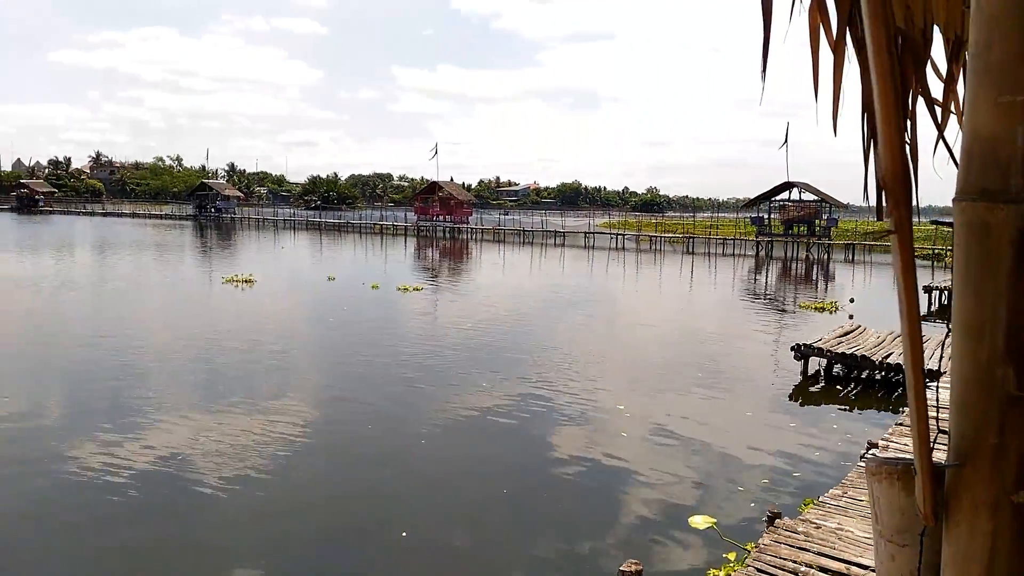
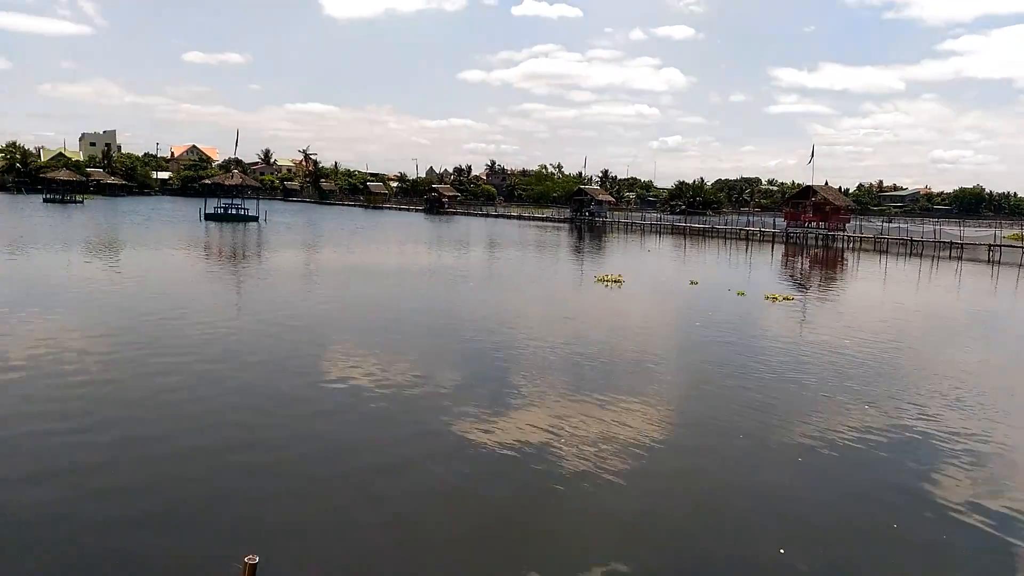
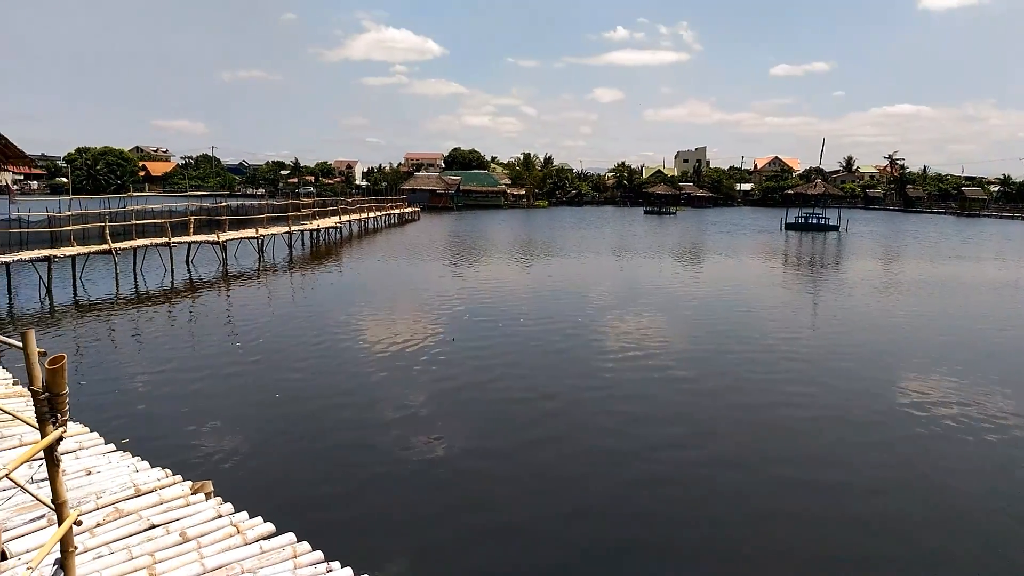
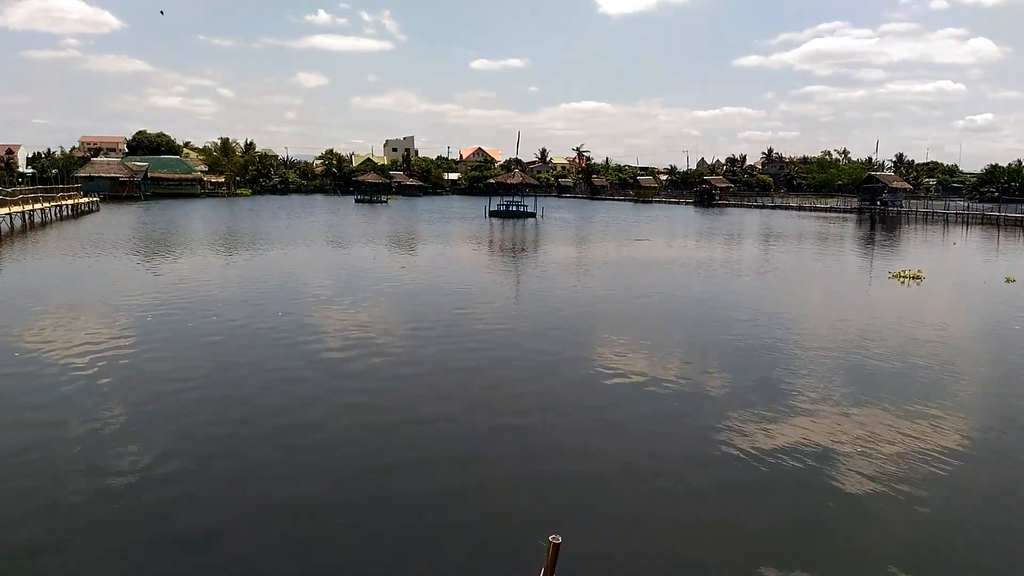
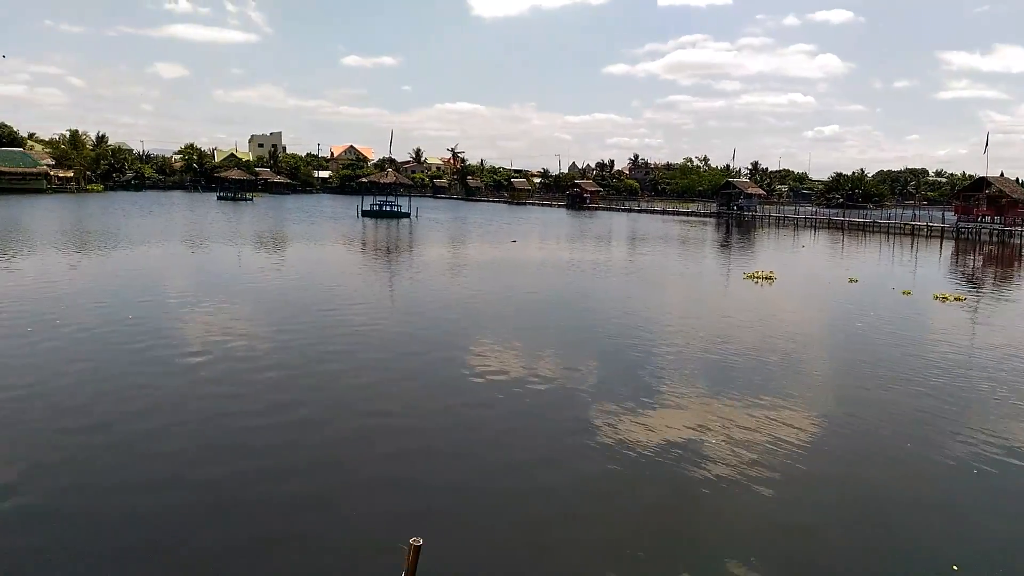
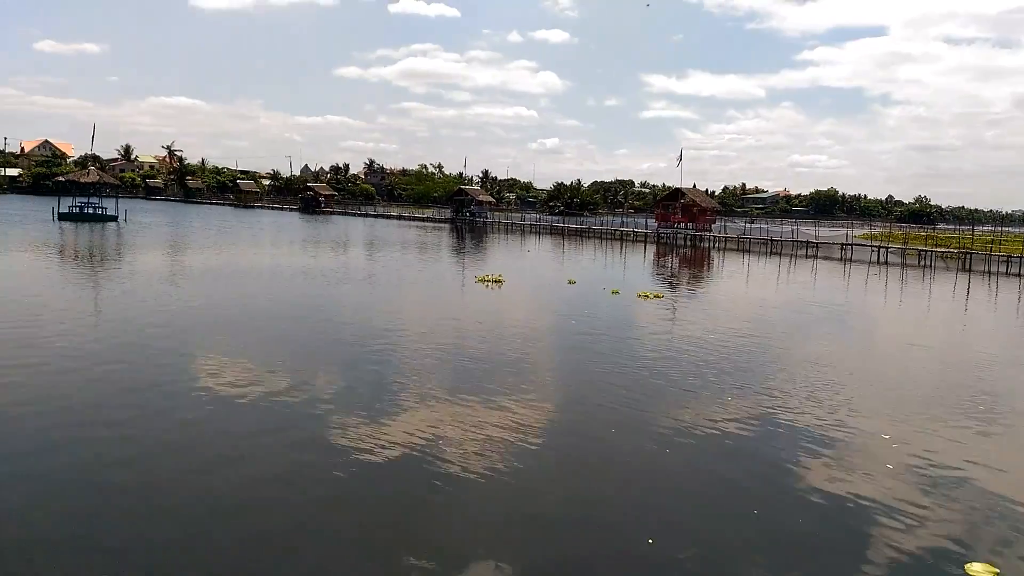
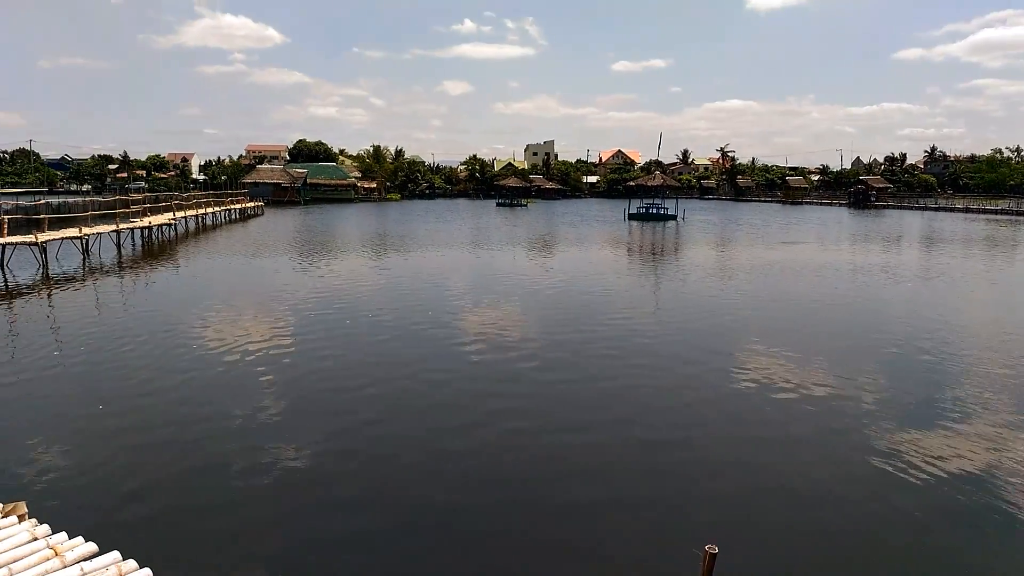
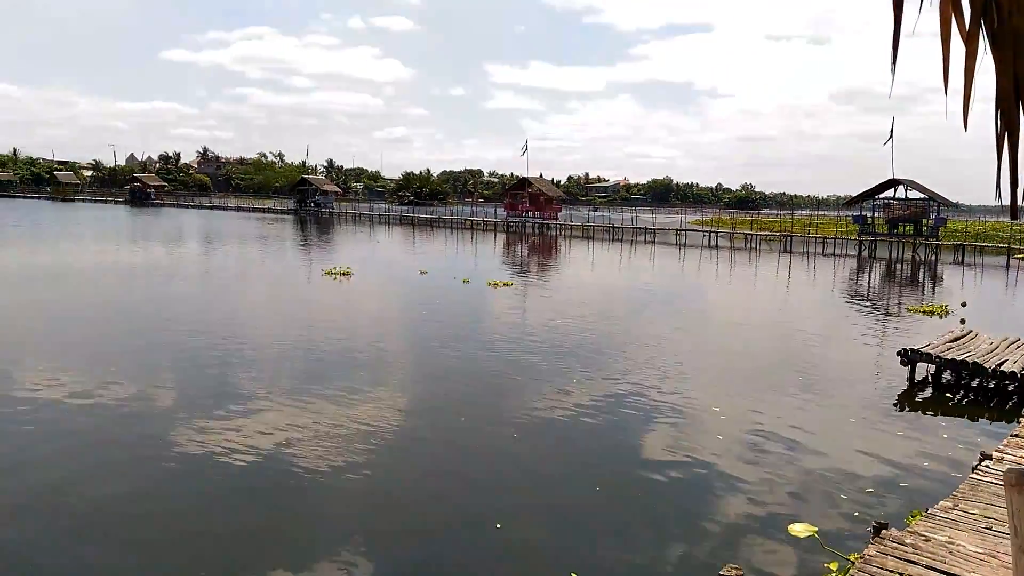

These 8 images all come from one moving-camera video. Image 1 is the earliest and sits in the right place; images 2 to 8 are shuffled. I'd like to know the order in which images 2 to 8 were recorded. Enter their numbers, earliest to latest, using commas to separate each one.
8, 6, 2, 5, 4, 7, 3
